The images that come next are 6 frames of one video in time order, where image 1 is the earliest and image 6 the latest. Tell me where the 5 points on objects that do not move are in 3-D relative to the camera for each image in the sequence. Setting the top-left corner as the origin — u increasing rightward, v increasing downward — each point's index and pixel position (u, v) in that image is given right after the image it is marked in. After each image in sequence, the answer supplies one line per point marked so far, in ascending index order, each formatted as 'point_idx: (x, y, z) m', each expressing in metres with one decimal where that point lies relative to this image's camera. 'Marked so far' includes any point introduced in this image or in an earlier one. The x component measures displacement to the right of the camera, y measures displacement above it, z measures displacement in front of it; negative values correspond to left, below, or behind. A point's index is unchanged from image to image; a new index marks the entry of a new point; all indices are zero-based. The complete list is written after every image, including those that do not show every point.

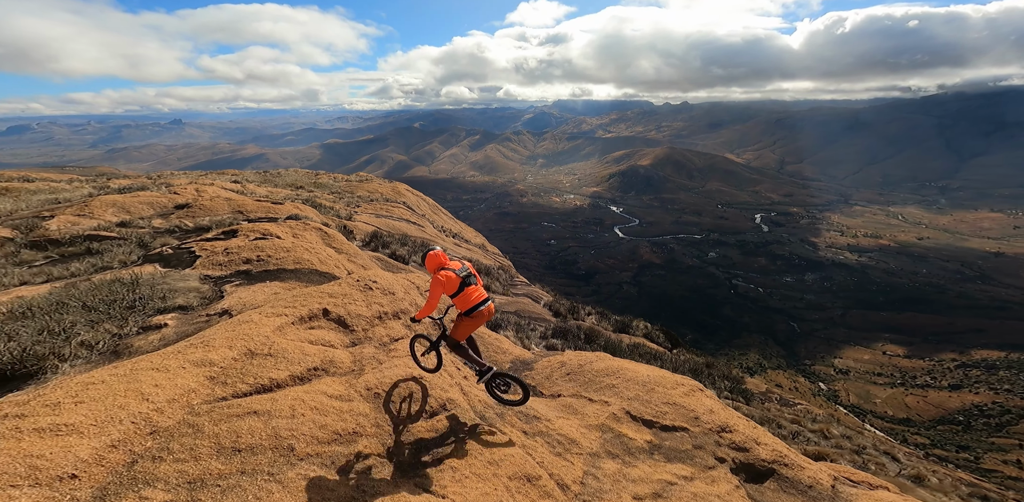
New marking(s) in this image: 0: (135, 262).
0: (-10.5, -0.3, +11.4) m
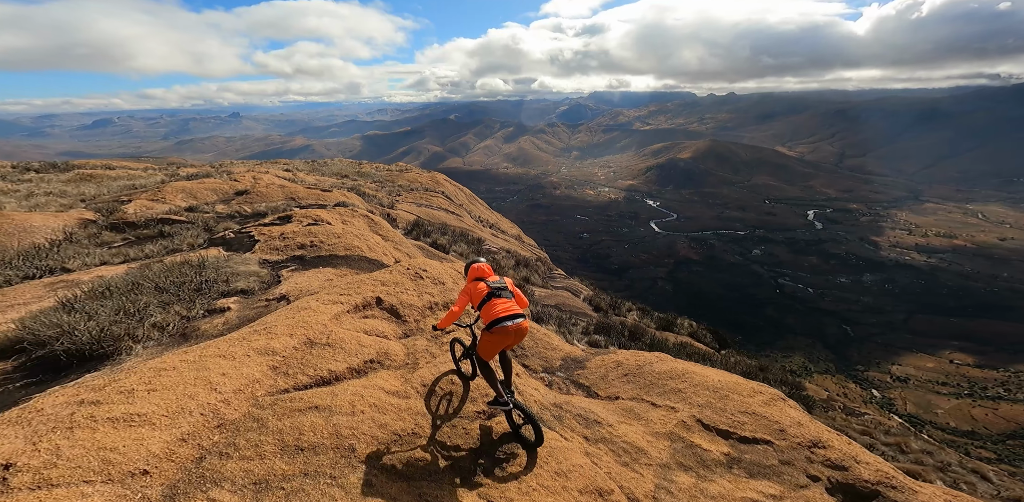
0: (-9.1, +0.1, +11.9) m
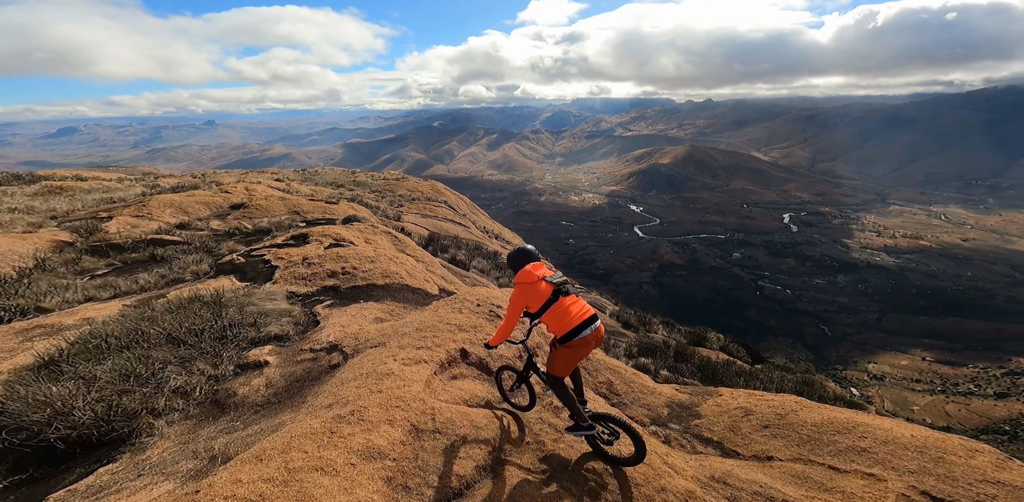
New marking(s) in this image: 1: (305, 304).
0: (-7.6, -0.6, +10.3) m
1: (-4.2, -1.1, +8.3) m
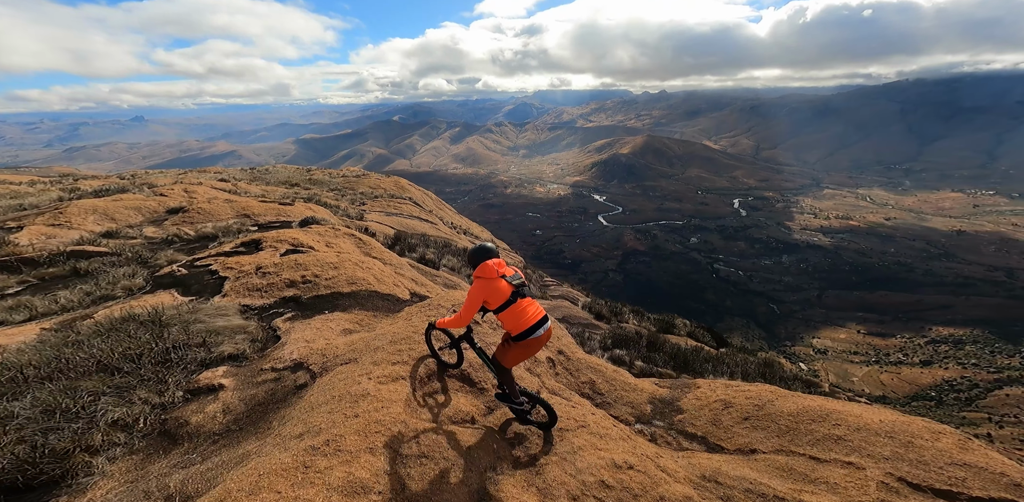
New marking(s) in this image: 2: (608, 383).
0: (-8.2, -0.8, +9.4) m
1: (-4.6, -1.2, +7.6) m
2: (+1.7, -2.4, +7.3) m
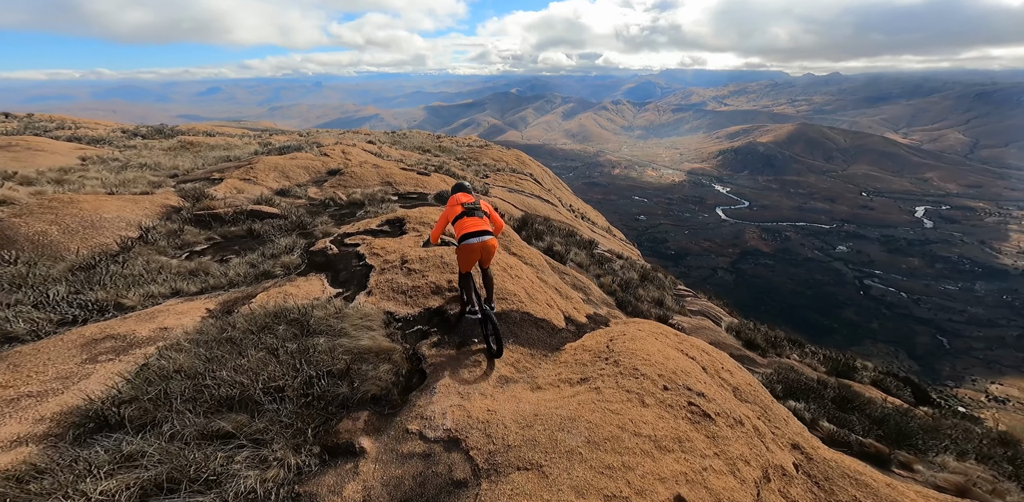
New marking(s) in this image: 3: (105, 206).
0: (-4.7, -0.3, +8.9) m
1: (-1.6, -1.3, +6.3) m
2: (+4.2, -3.2, +4.7) m
3: (-10.6, +1.1, +10.7) m
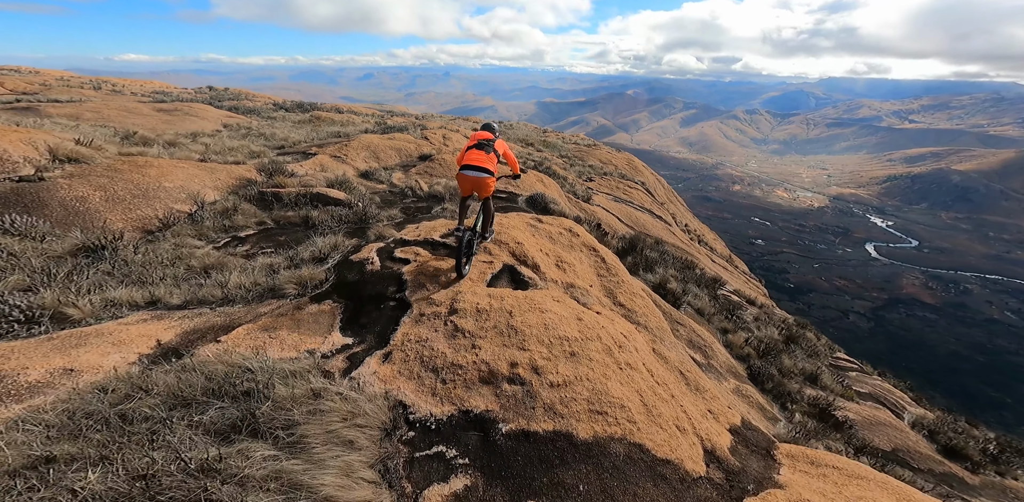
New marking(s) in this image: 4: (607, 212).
0: (-3.0, -0.5, +6.5) m
1: (-0.9, -1.8, +3.4) m
2: (+4.1, -4.6, +0.4) m
3: (-8.2, +1.8, +9.7) m
4: (+4.4, +1.5, +17.9) m
